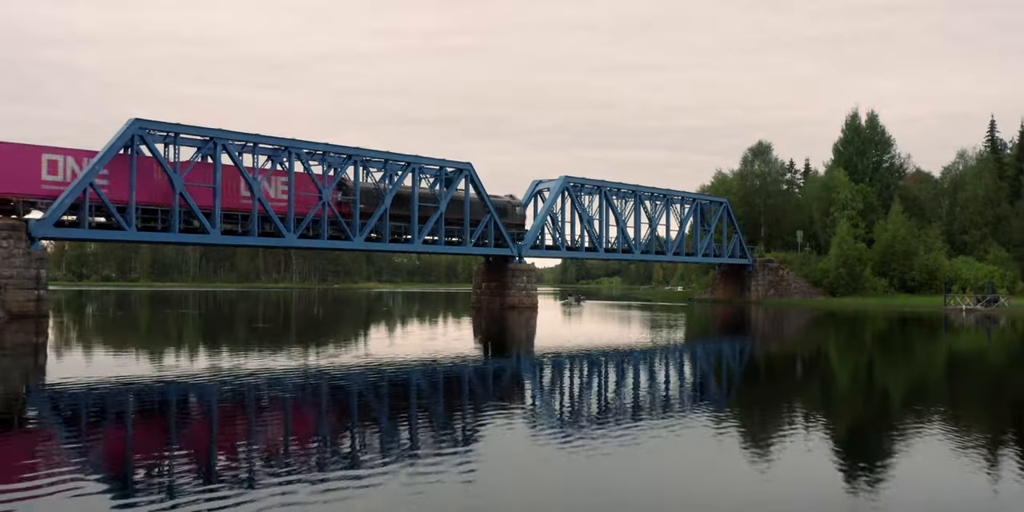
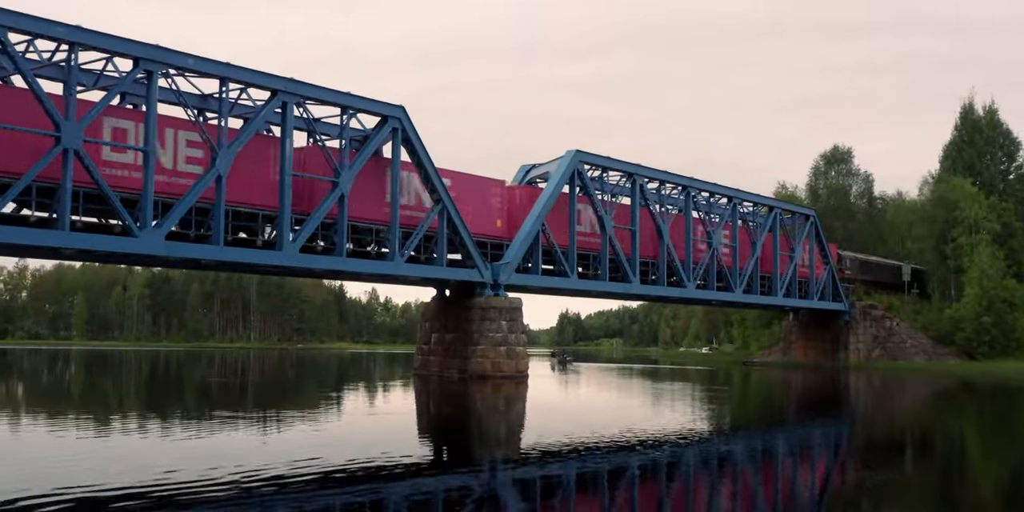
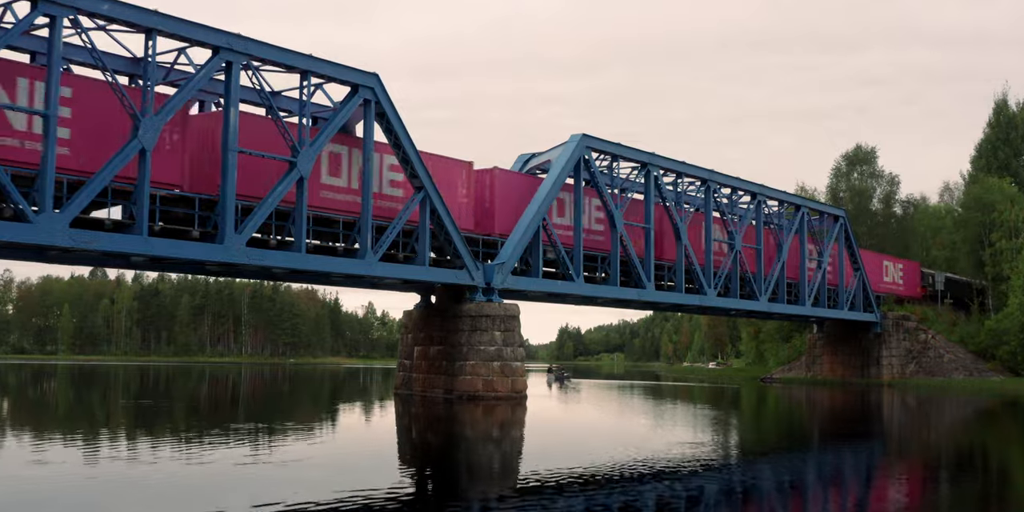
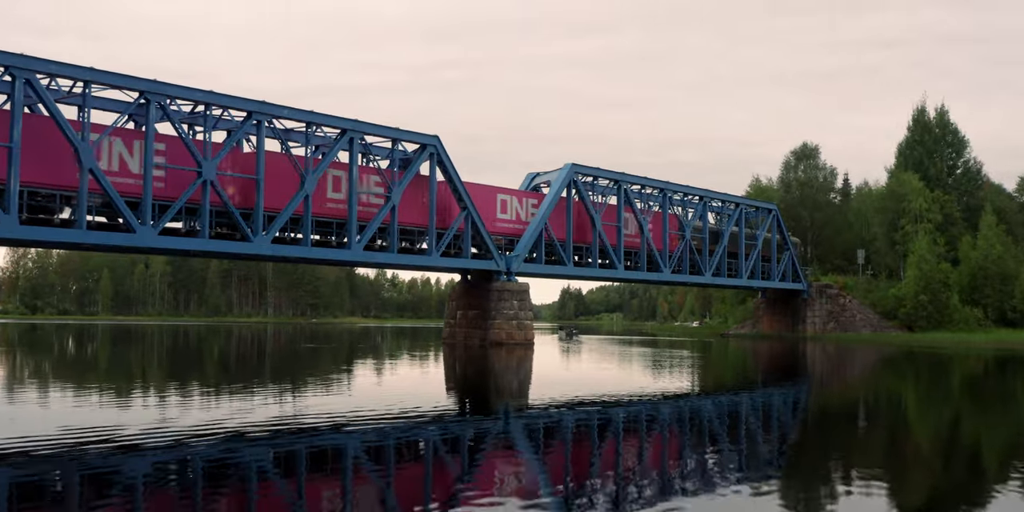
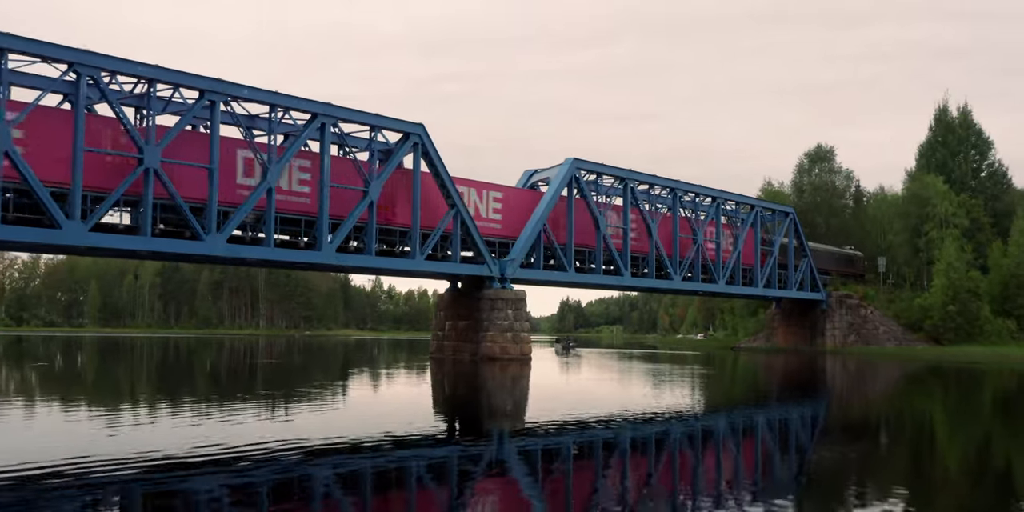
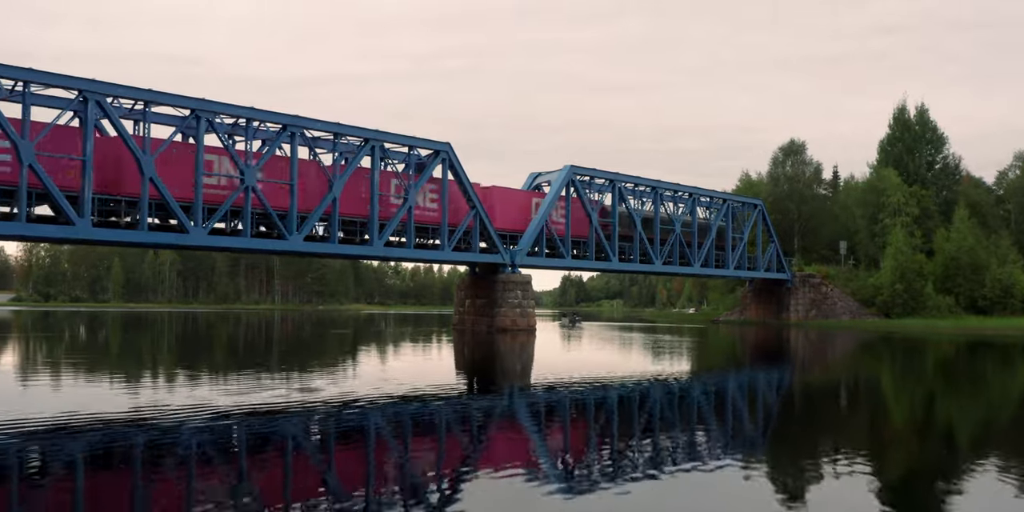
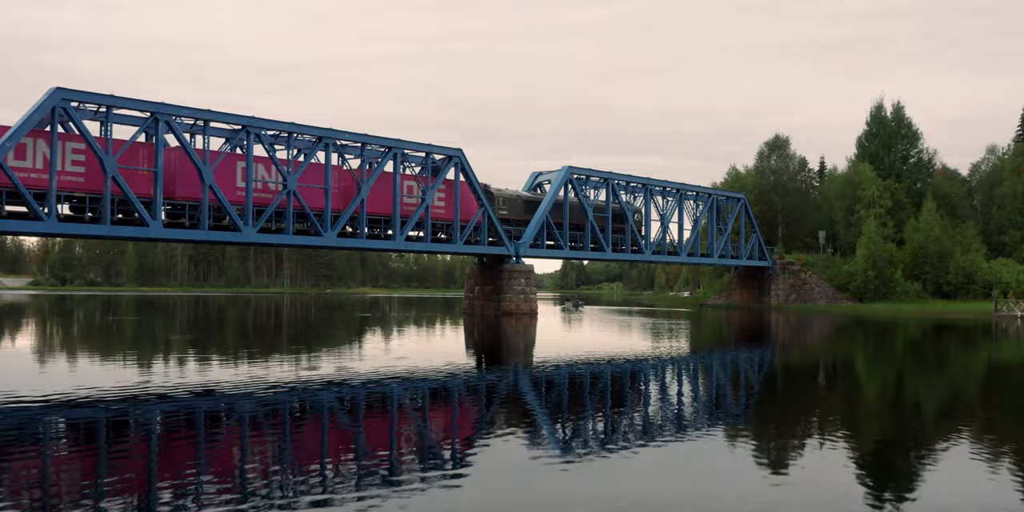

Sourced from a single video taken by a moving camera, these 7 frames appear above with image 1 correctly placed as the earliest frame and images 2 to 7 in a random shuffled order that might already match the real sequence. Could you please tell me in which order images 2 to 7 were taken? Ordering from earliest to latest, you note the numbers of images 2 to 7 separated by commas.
7, 6, 4, 5, 2, 3
